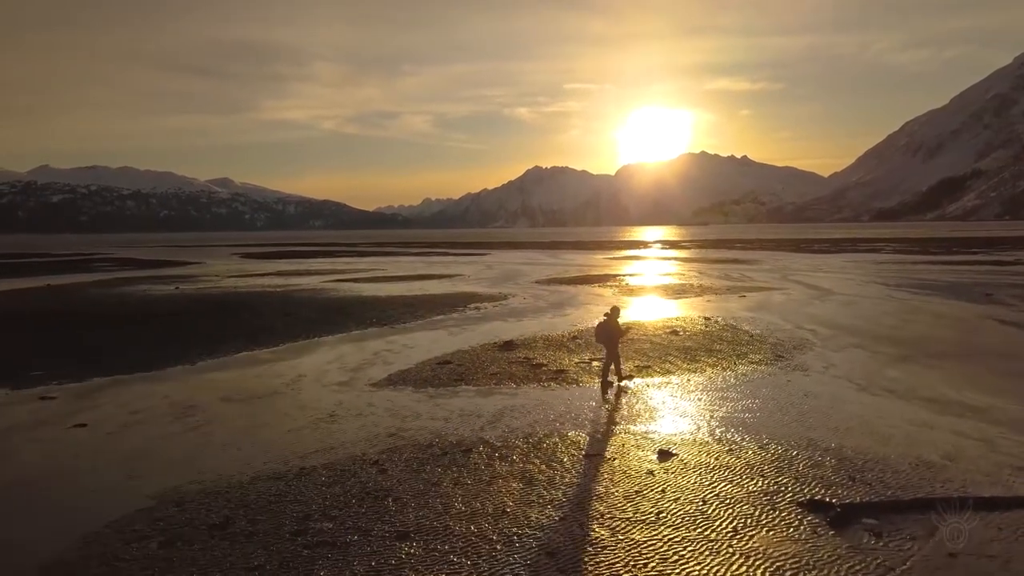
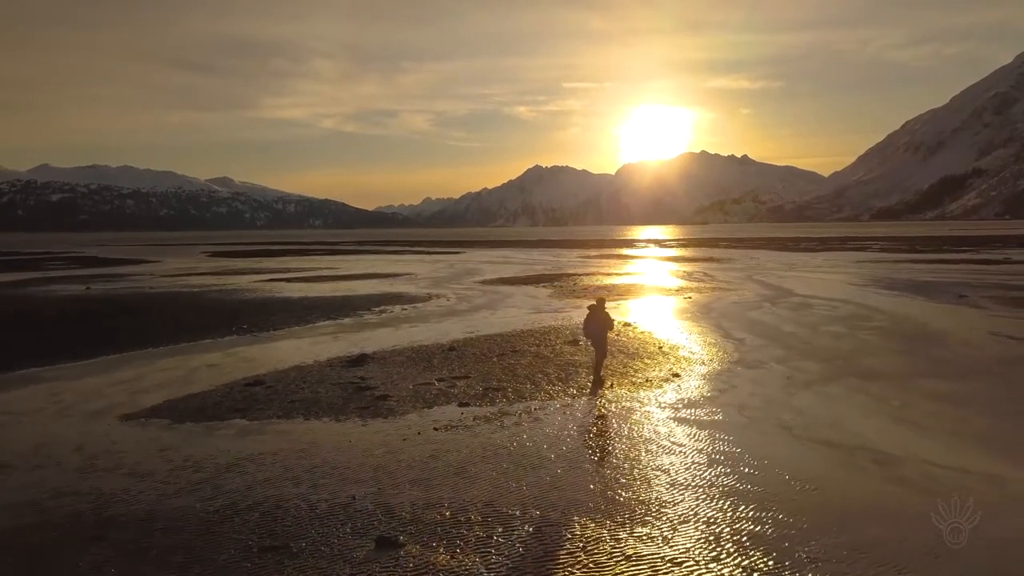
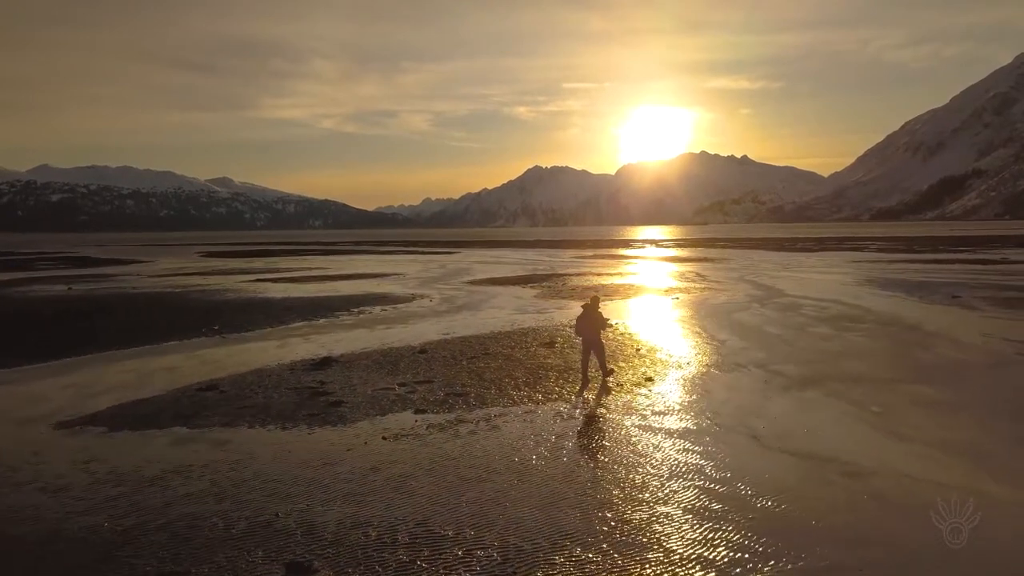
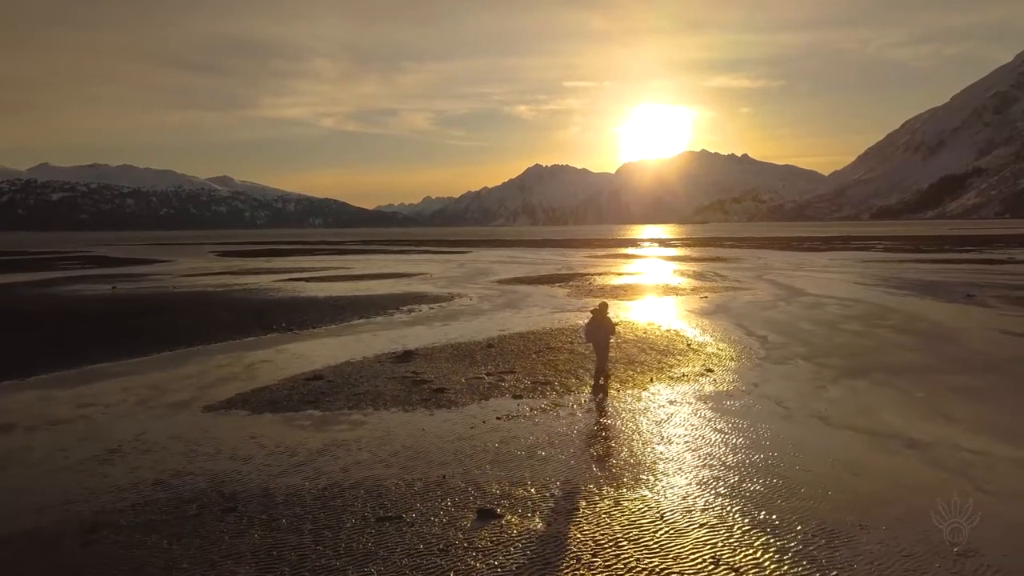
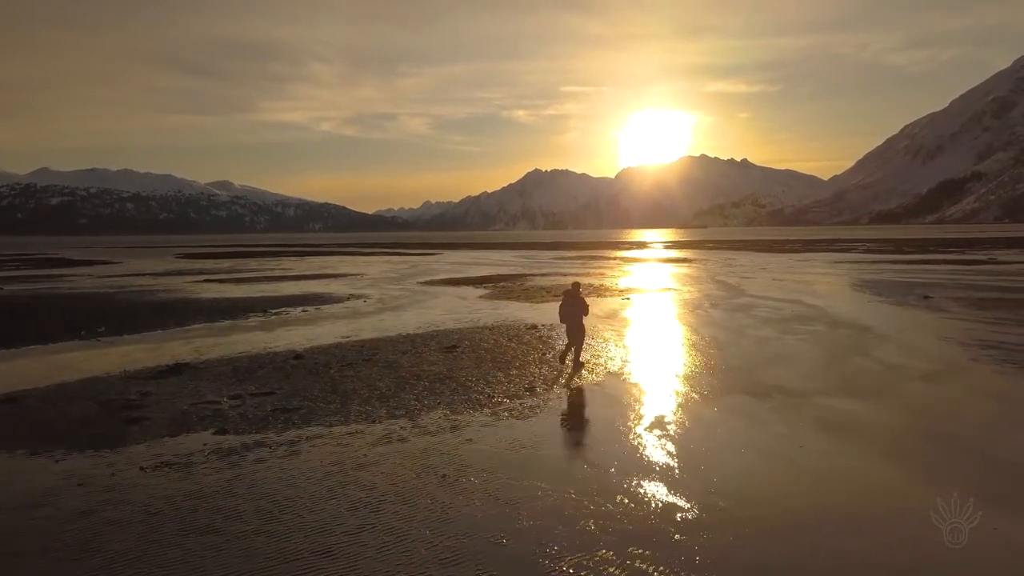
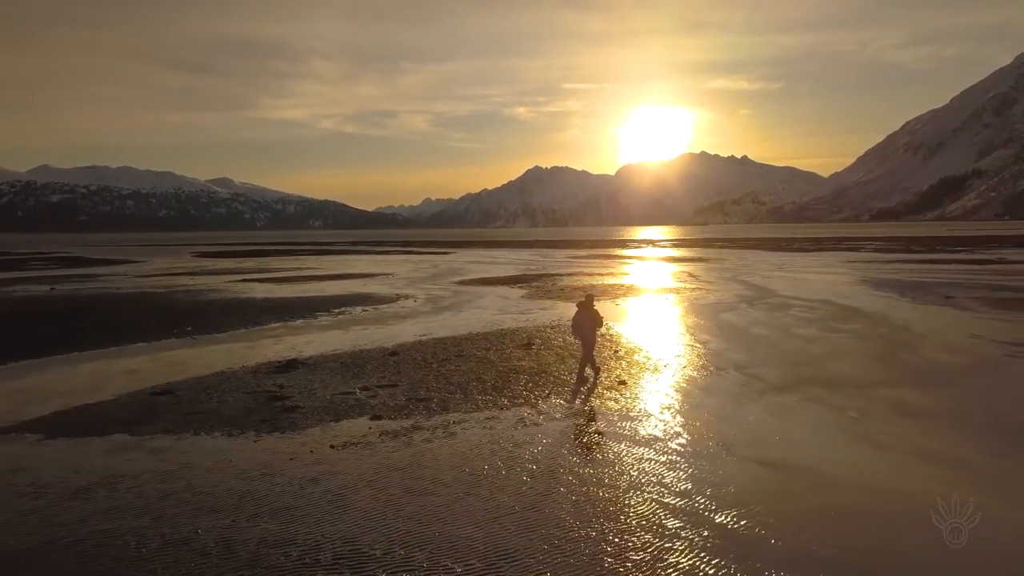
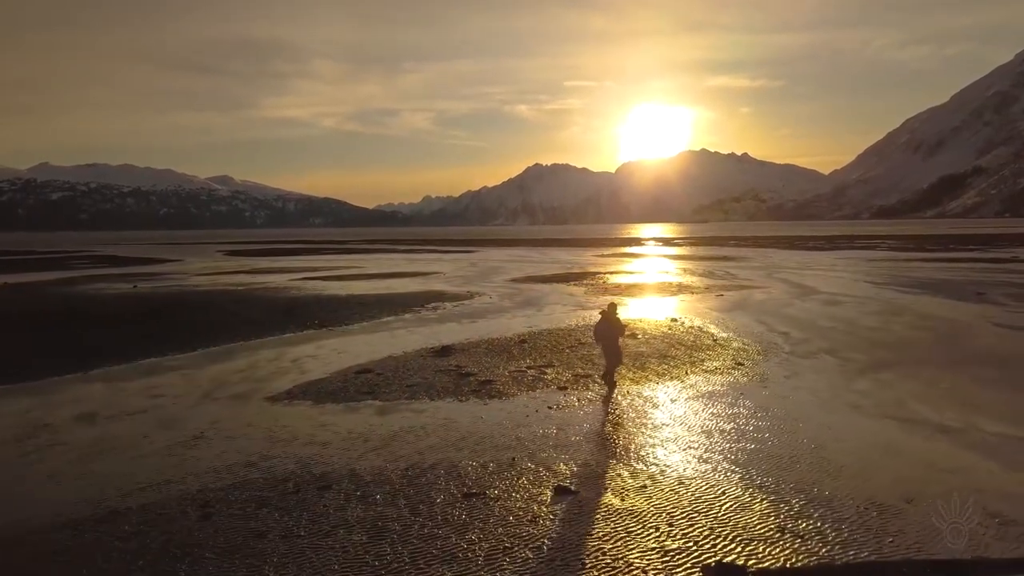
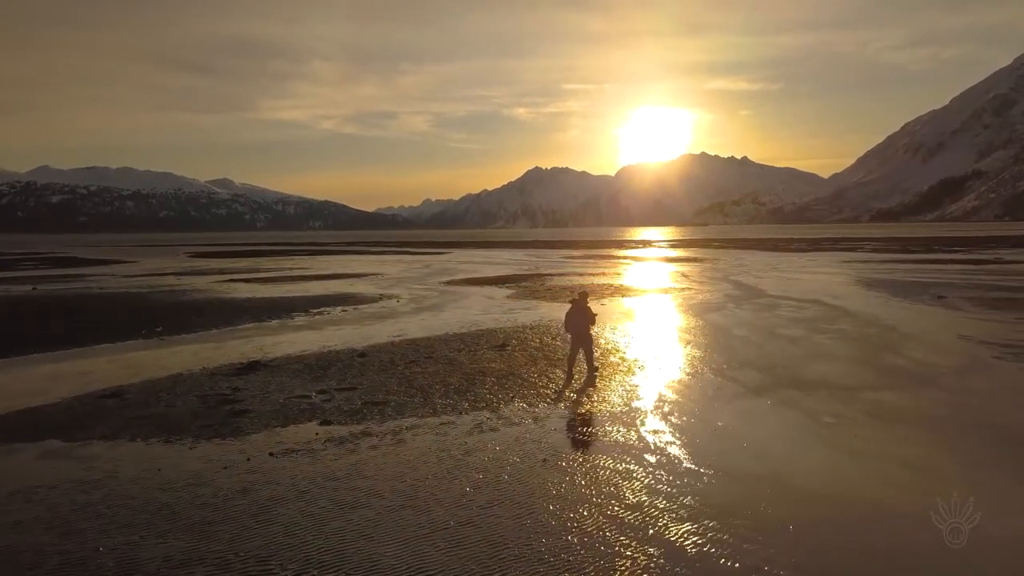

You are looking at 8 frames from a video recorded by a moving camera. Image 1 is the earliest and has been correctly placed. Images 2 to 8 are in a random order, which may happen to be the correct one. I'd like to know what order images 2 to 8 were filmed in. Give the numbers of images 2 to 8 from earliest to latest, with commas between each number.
7, 4, 2, 3, 6, 8, 5
